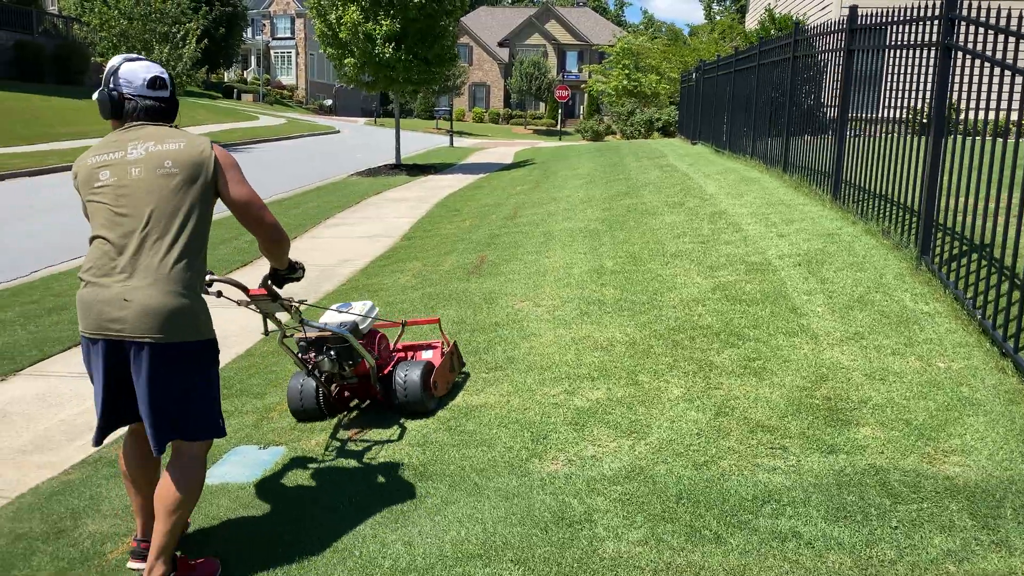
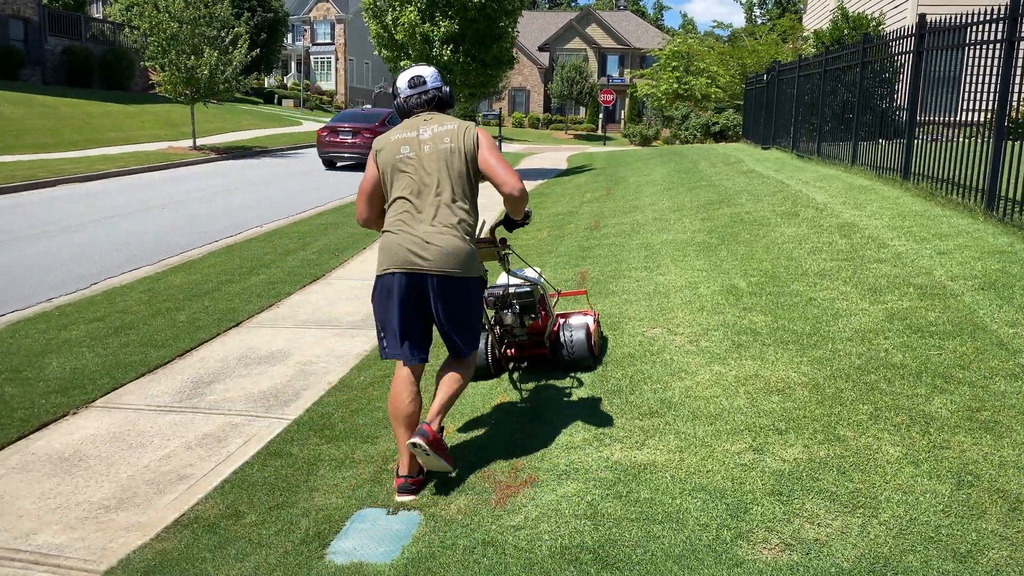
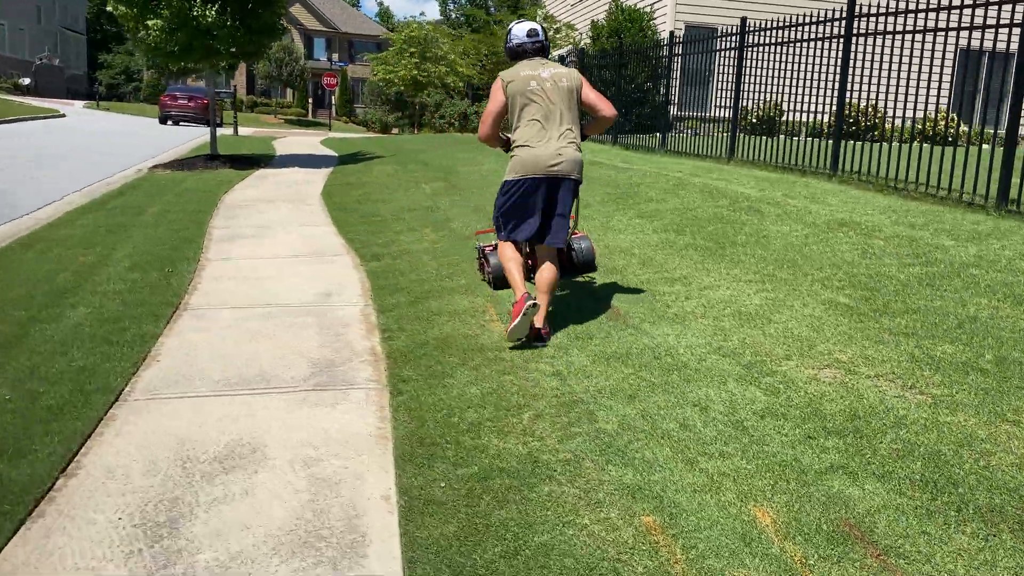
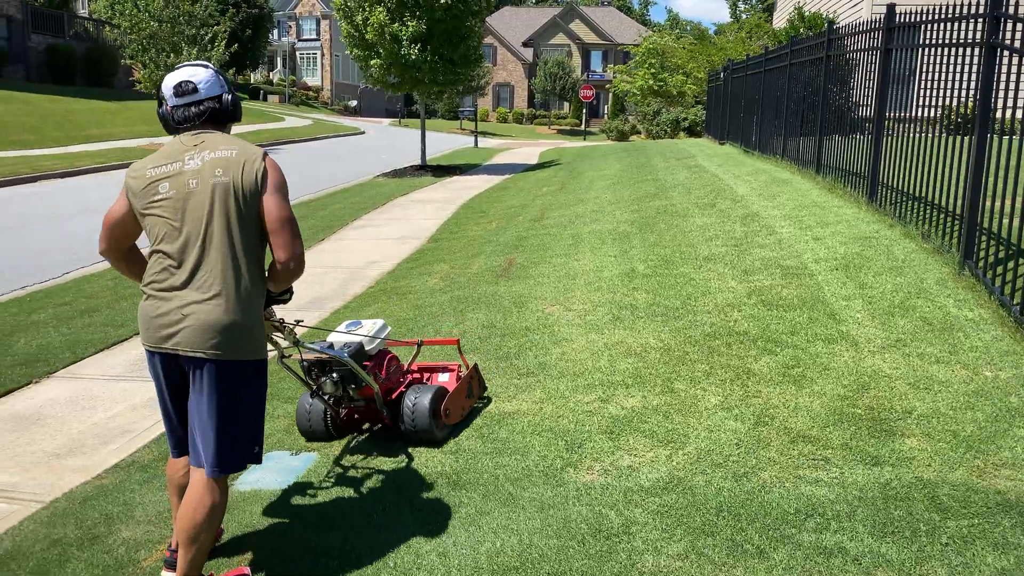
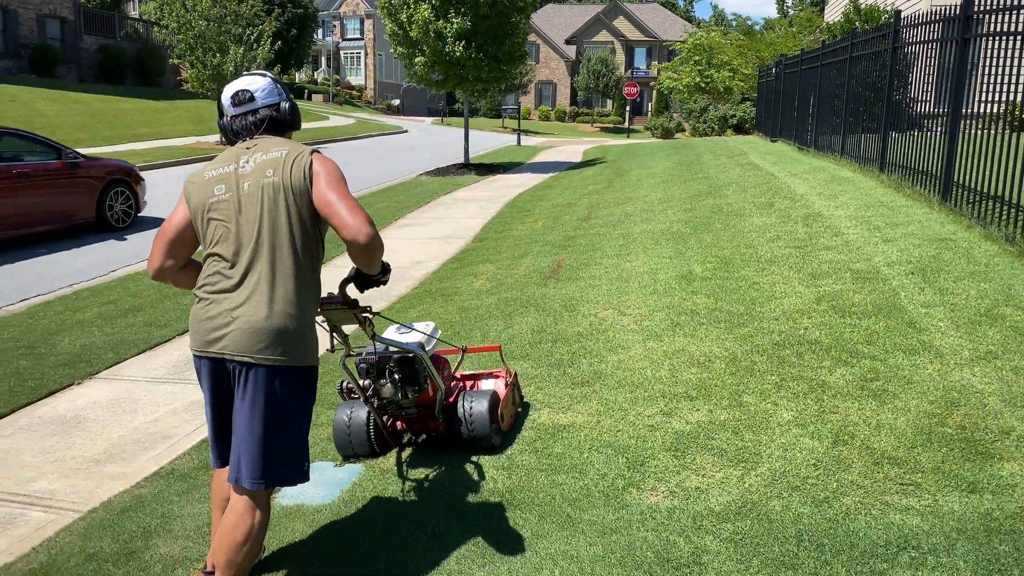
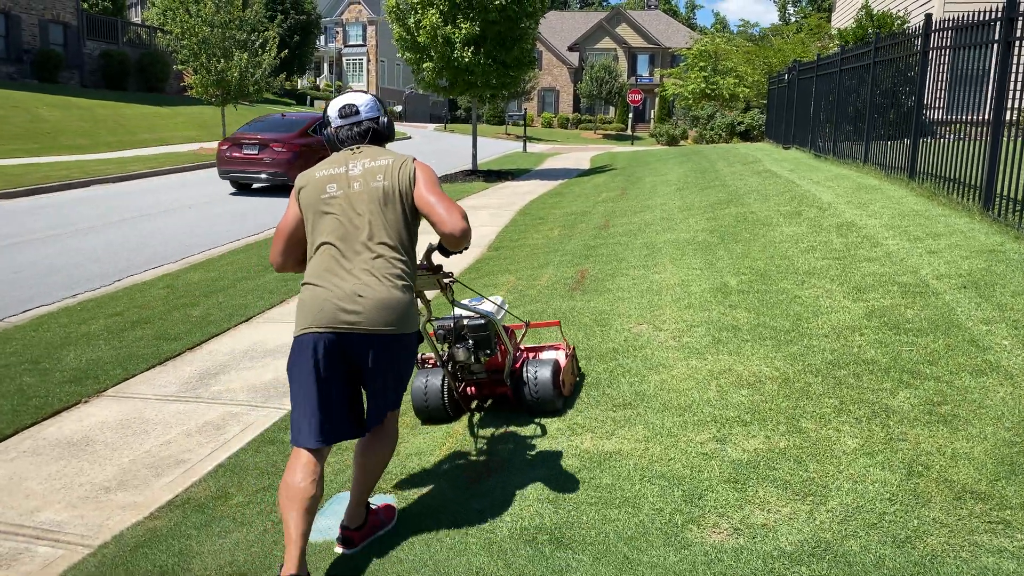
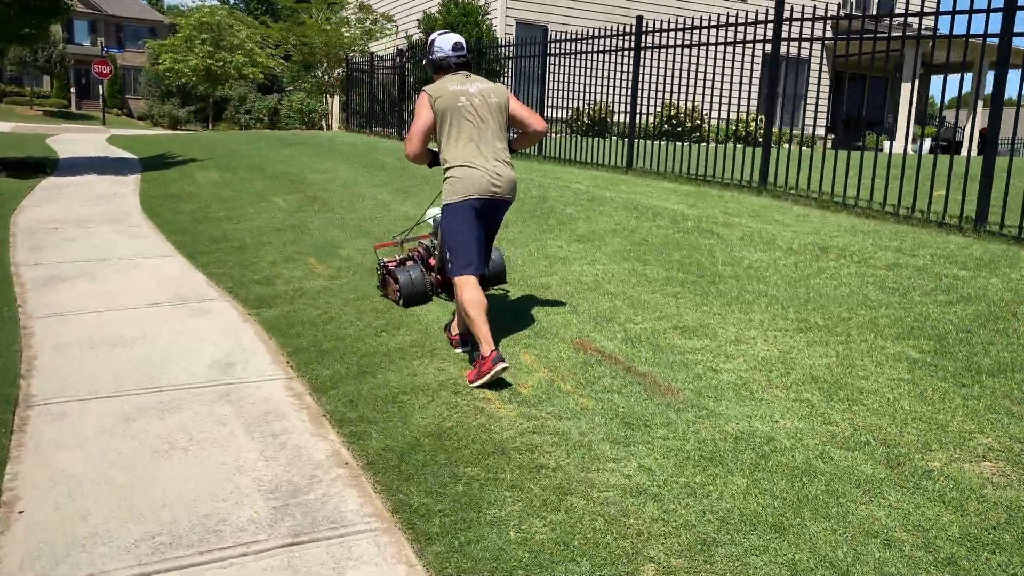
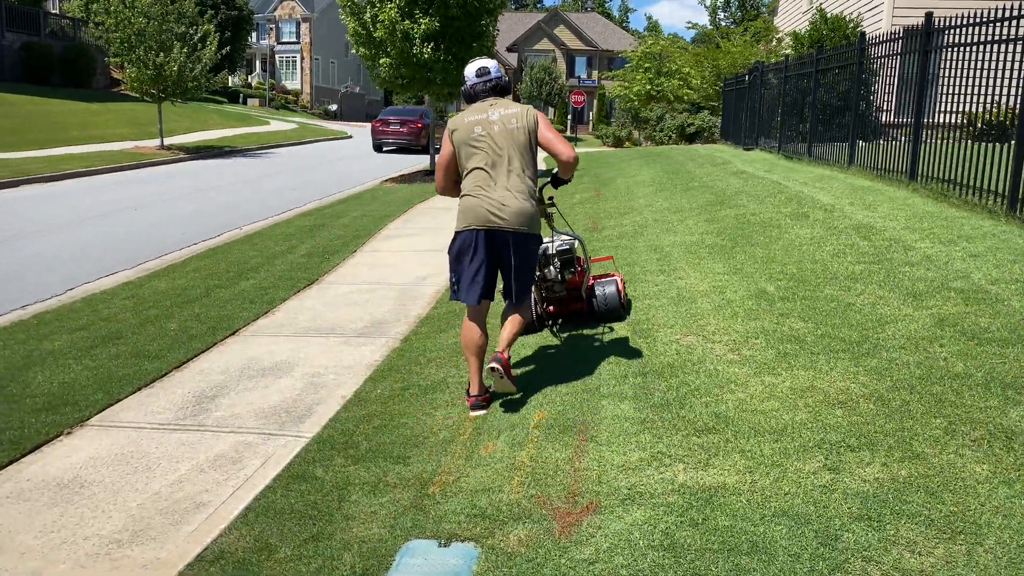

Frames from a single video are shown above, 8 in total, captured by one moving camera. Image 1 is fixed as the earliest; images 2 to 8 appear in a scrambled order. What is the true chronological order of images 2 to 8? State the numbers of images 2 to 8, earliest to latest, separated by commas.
4, 5, 6, 2, 8, 3, 7
